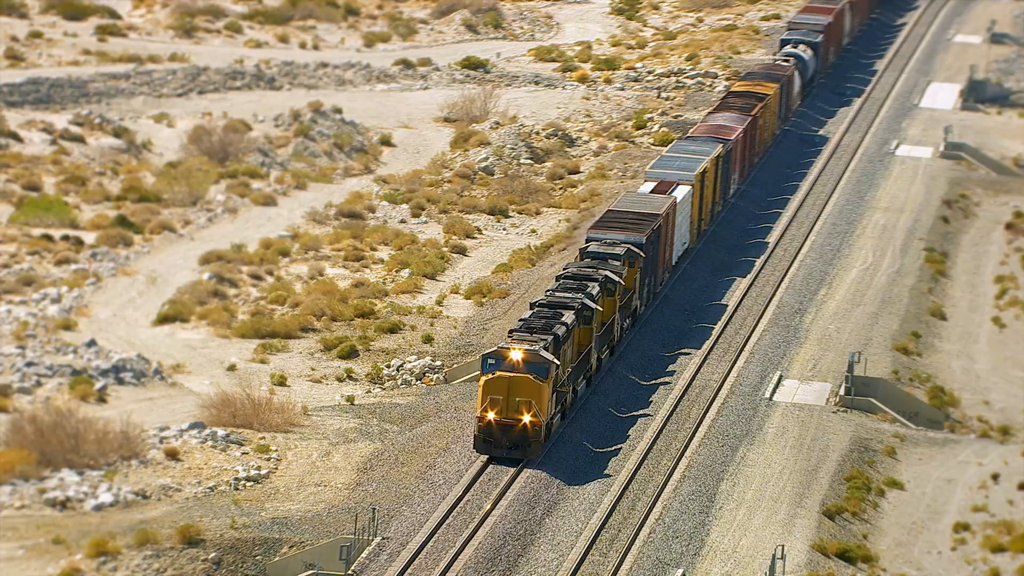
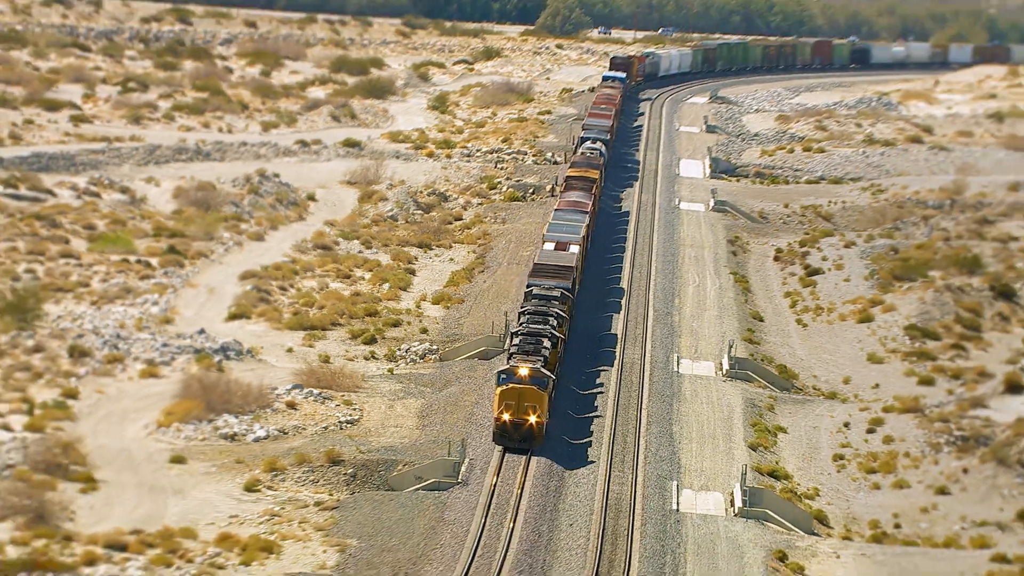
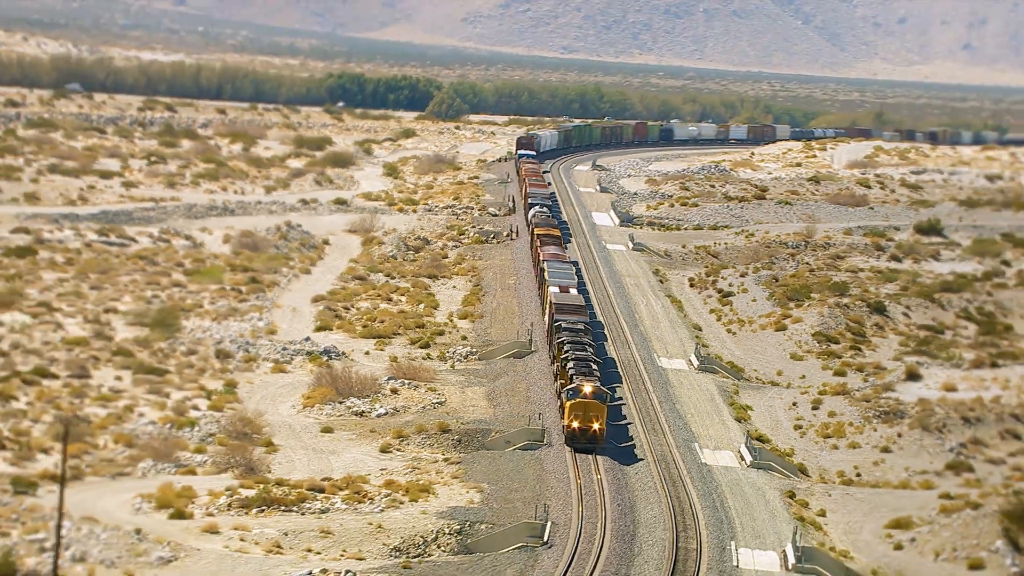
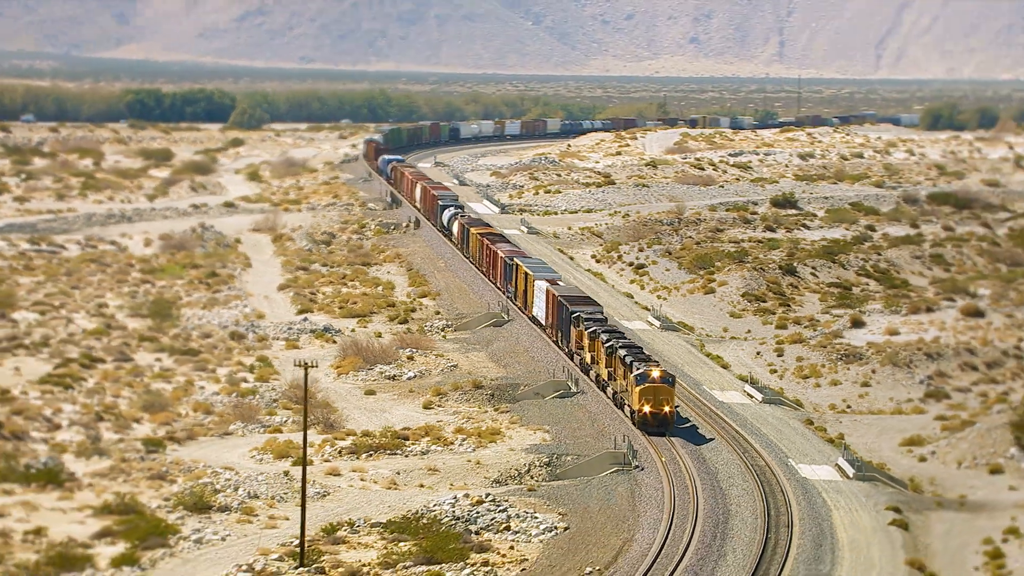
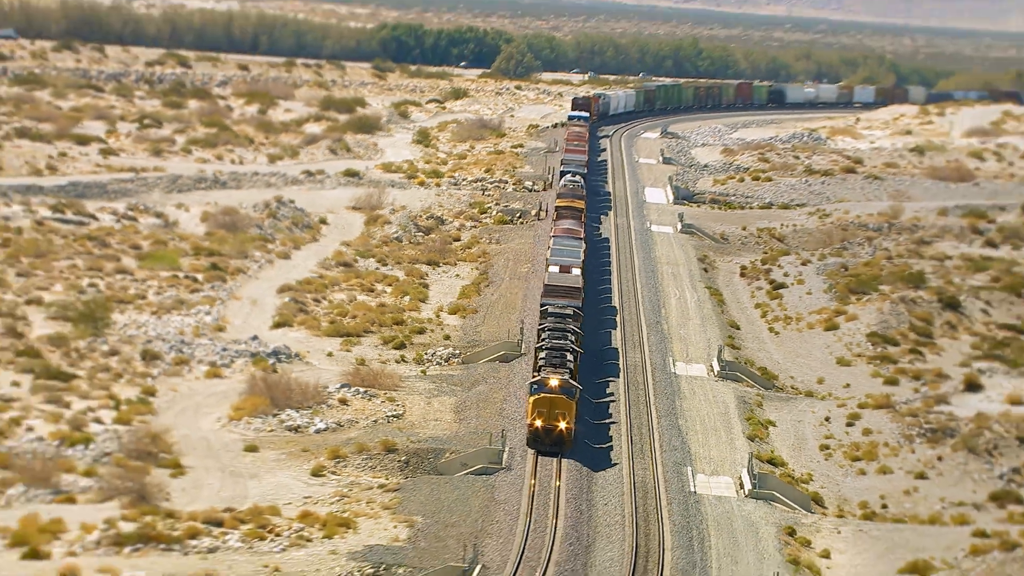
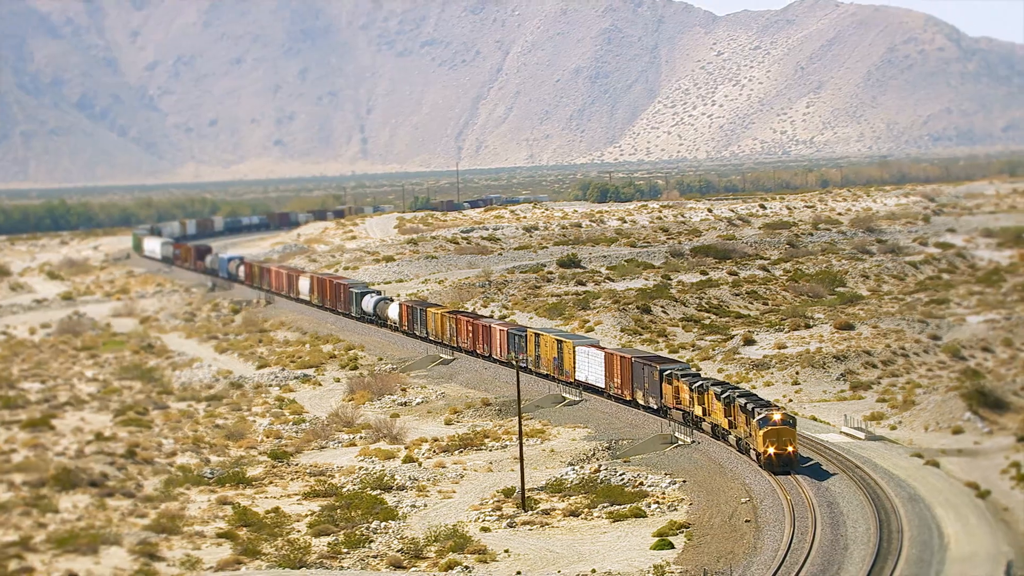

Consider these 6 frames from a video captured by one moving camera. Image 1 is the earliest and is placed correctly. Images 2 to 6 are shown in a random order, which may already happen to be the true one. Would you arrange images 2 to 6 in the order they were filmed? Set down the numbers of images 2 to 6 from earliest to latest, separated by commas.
2, 5, 3, 4, 6
